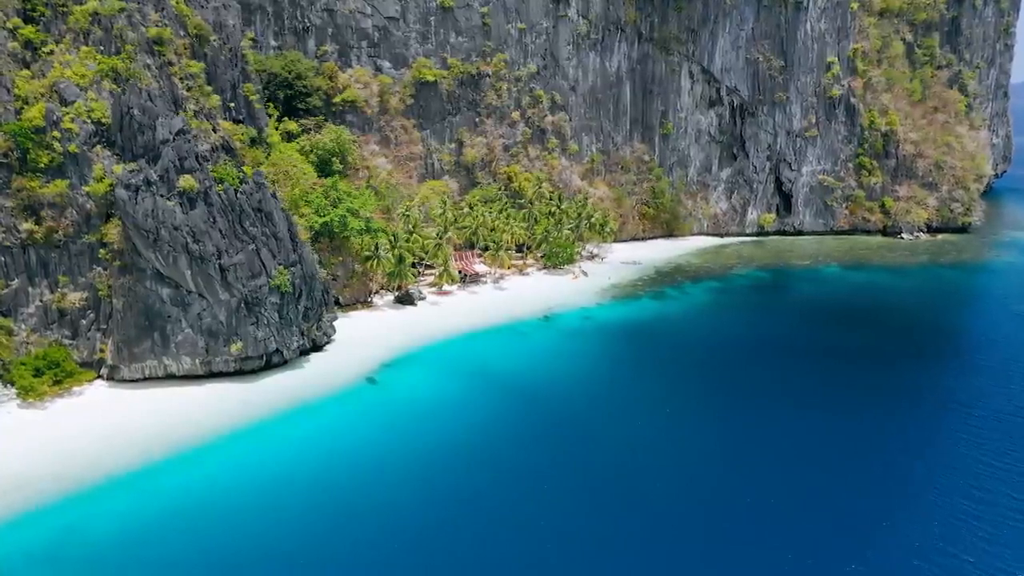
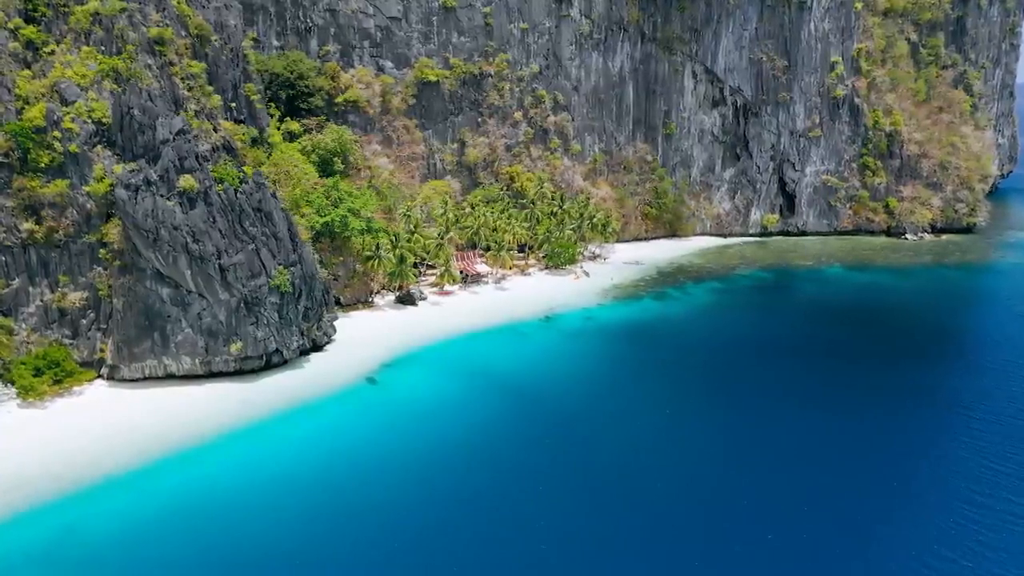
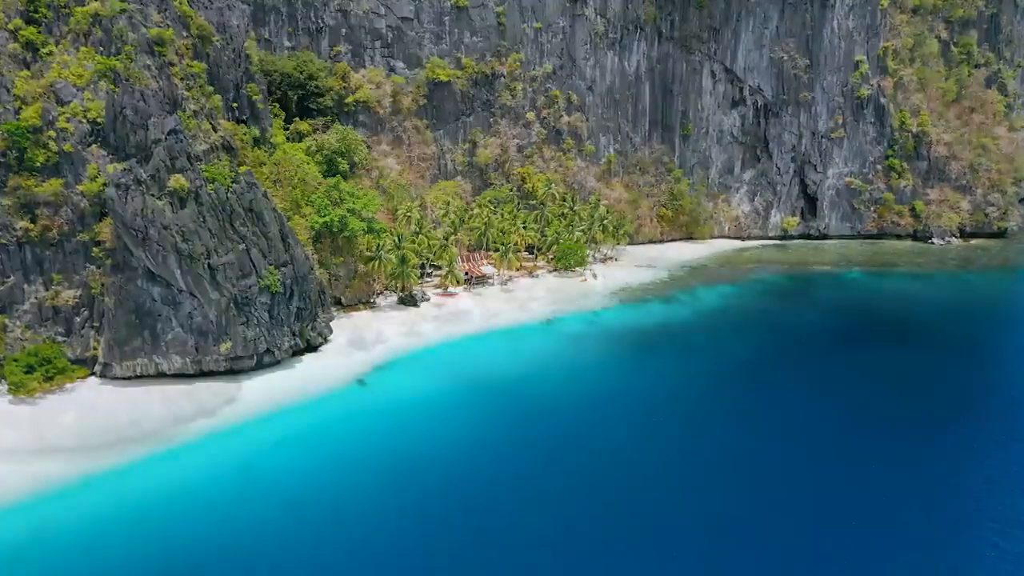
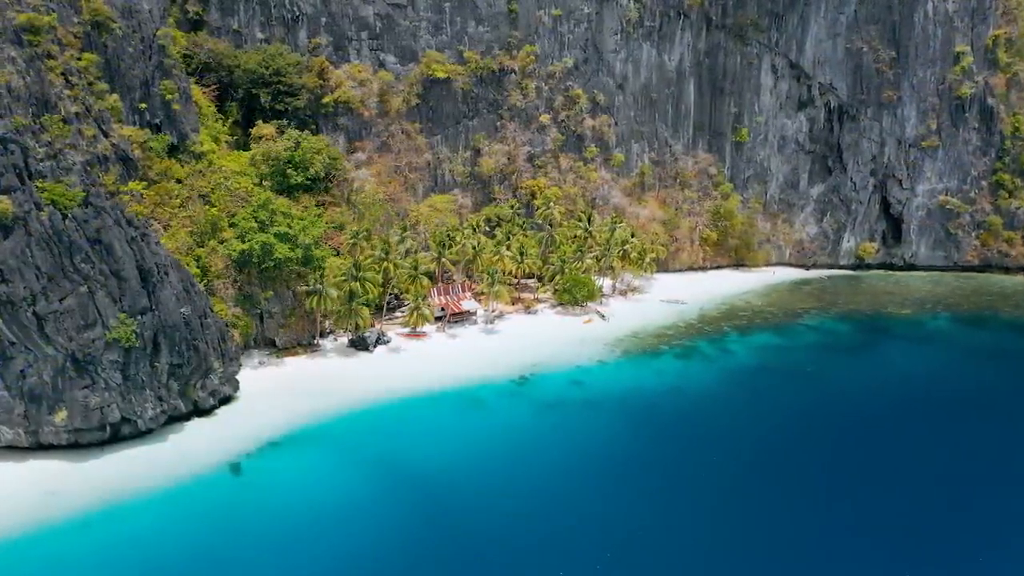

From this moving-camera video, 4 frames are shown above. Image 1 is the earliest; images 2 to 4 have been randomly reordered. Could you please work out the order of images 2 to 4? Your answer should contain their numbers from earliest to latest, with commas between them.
2, 3, 4
